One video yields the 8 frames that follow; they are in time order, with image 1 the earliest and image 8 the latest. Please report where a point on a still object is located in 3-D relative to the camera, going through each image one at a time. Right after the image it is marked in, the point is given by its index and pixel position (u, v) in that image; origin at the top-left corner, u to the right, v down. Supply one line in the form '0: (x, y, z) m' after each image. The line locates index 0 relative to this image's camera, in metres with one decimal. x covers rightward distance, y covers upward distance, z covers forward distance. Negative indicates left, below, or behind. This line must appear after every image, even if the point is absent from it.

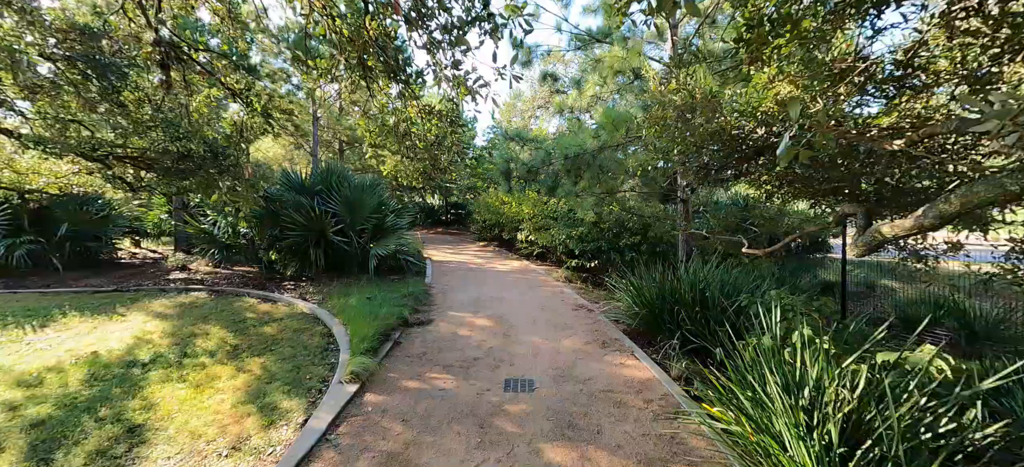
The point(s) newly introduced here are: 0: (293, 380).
0: (-1.8, -1.2, +3.1) m
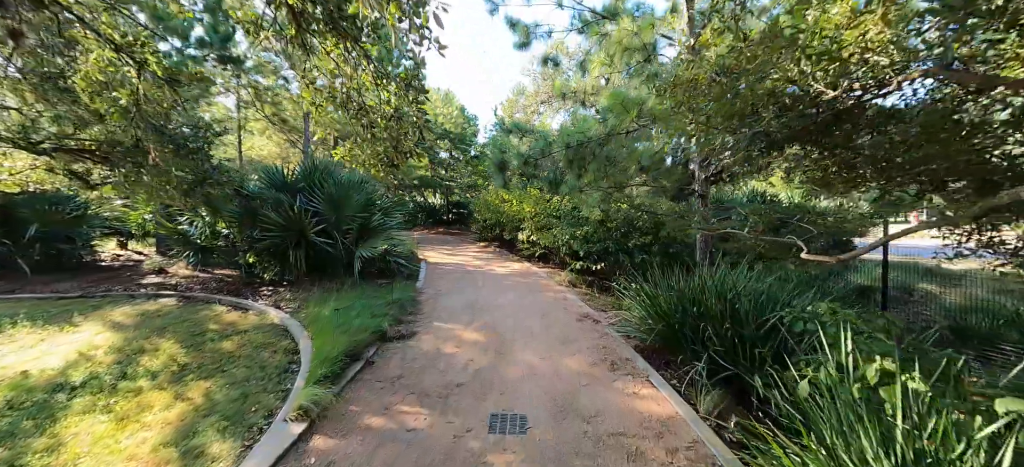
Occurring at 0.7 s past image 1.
0: (-1.9, -1.2, +2.6) m
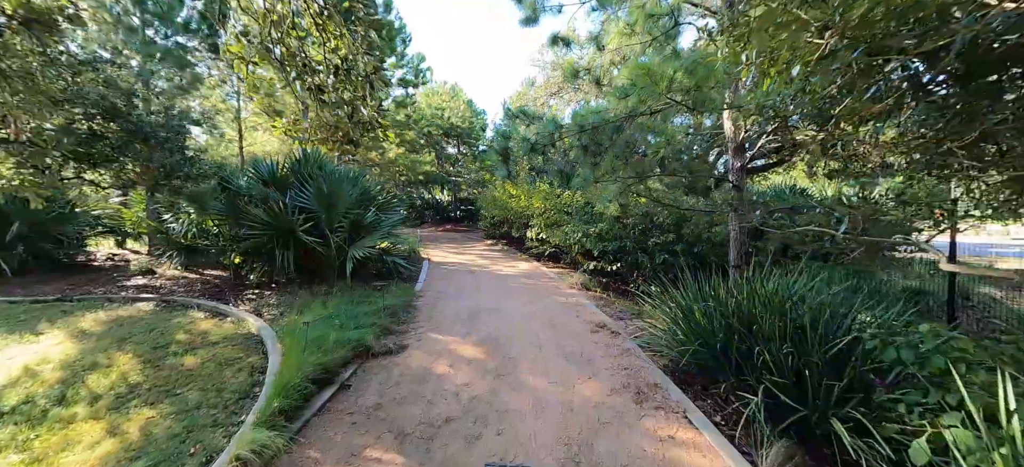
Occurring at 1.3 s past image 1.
0: (-1.9, -1.2, +2.1) m
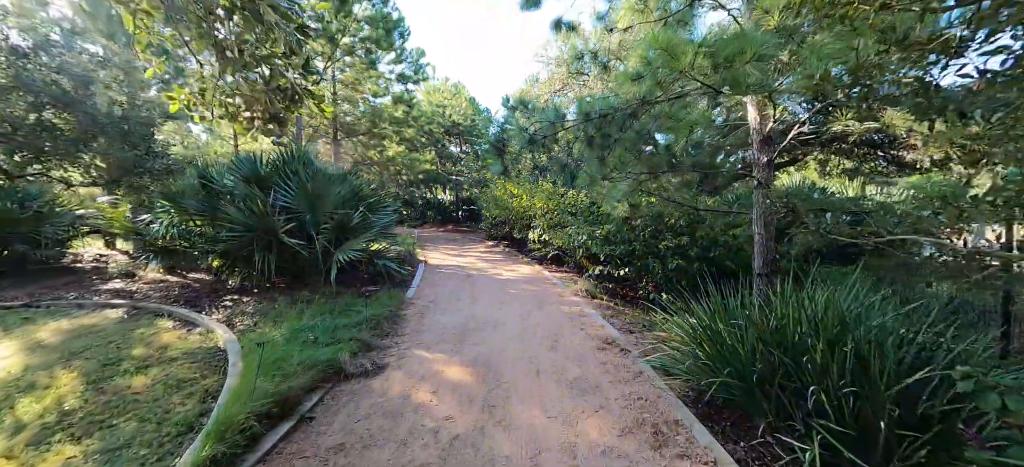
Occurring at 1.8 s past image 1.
0: (-1.9, -1.2, +1.7) m
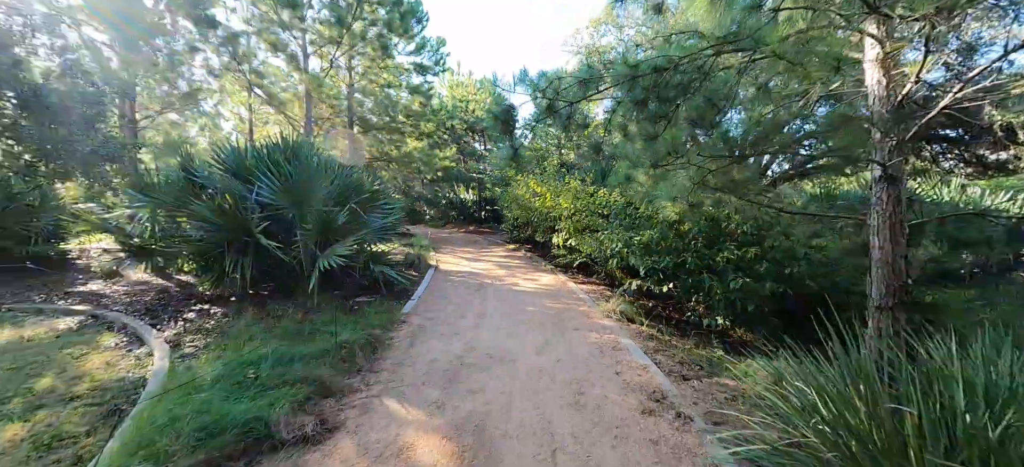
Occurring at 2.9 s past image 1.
0: (-2.0, -1.3, +0.9) m
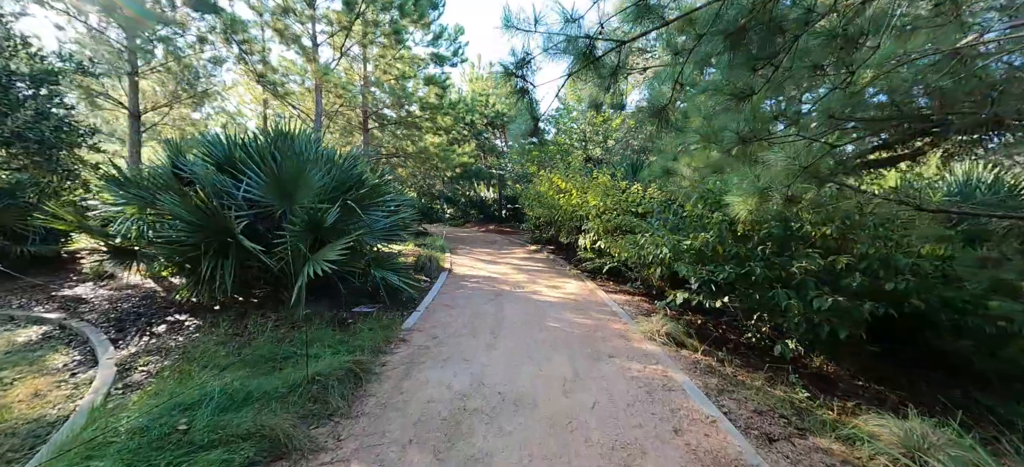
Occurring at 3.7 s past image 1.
0: (-2.0, -1.3, +0.3) m
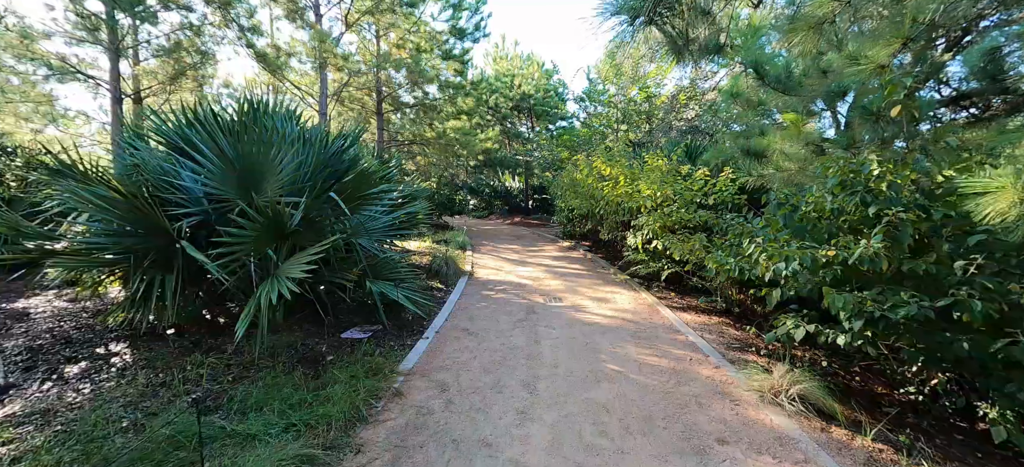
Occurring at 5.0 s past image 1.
0: (-1.9, -1.4, -0.7) m
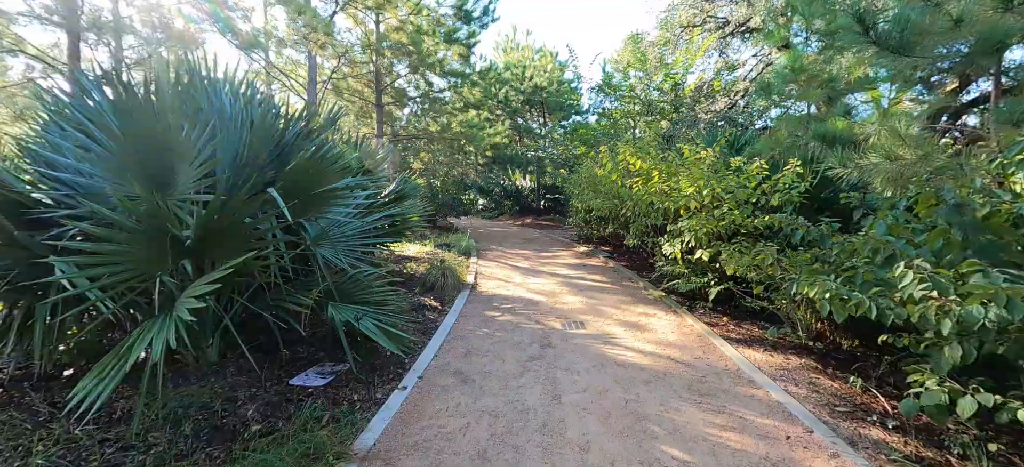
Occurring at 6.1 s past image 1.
0: (-2.0, -1.5, -1.5) m
